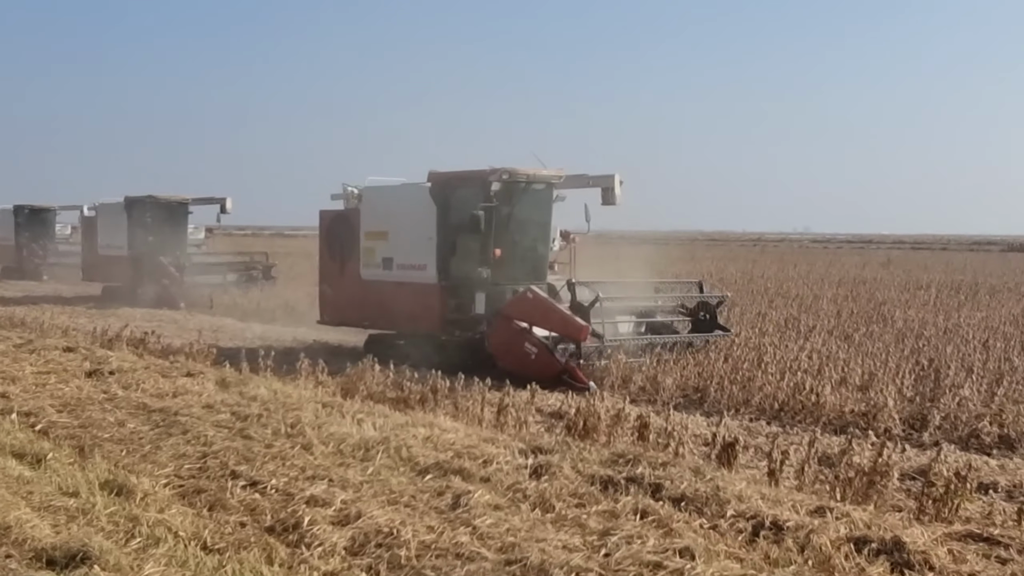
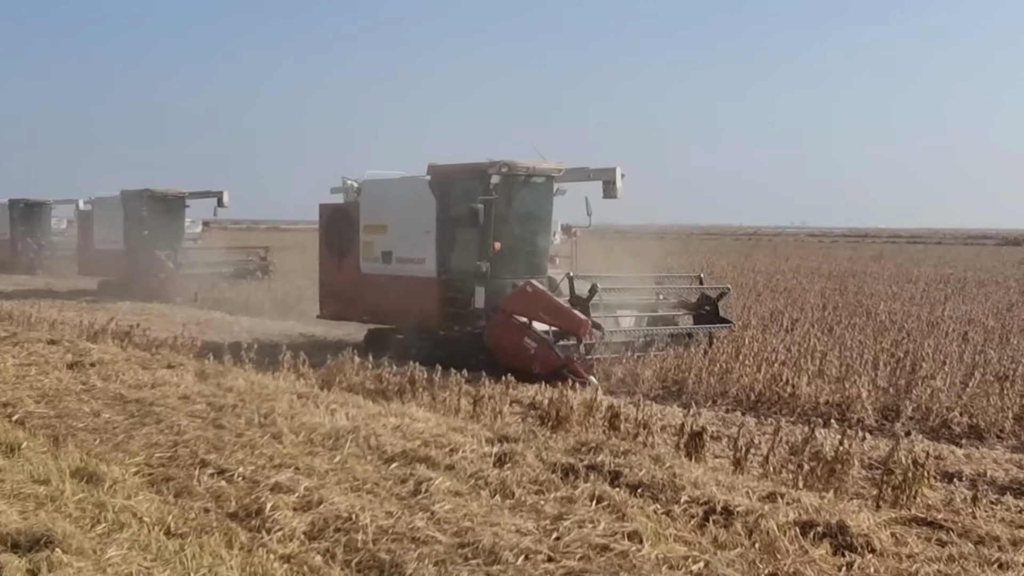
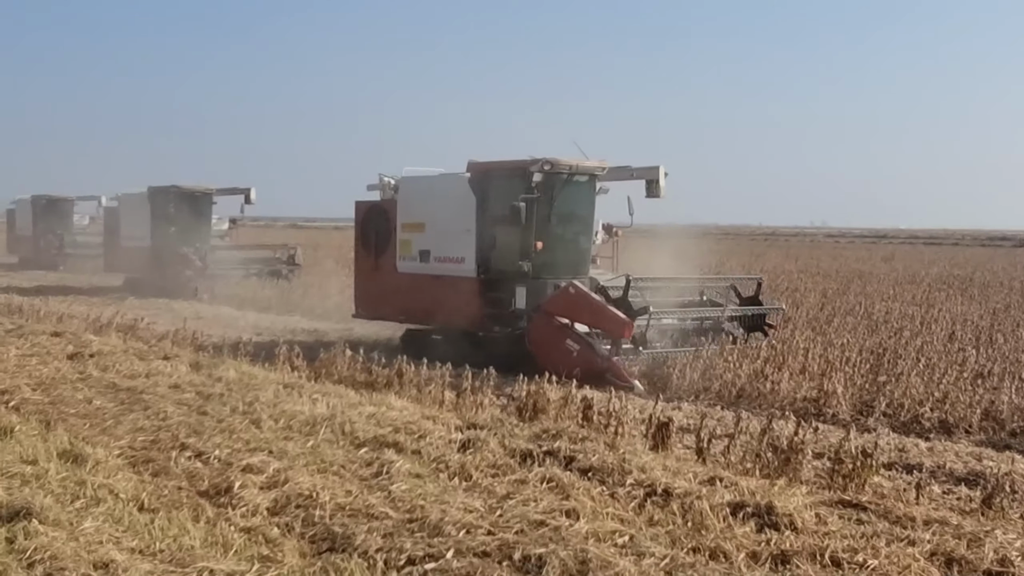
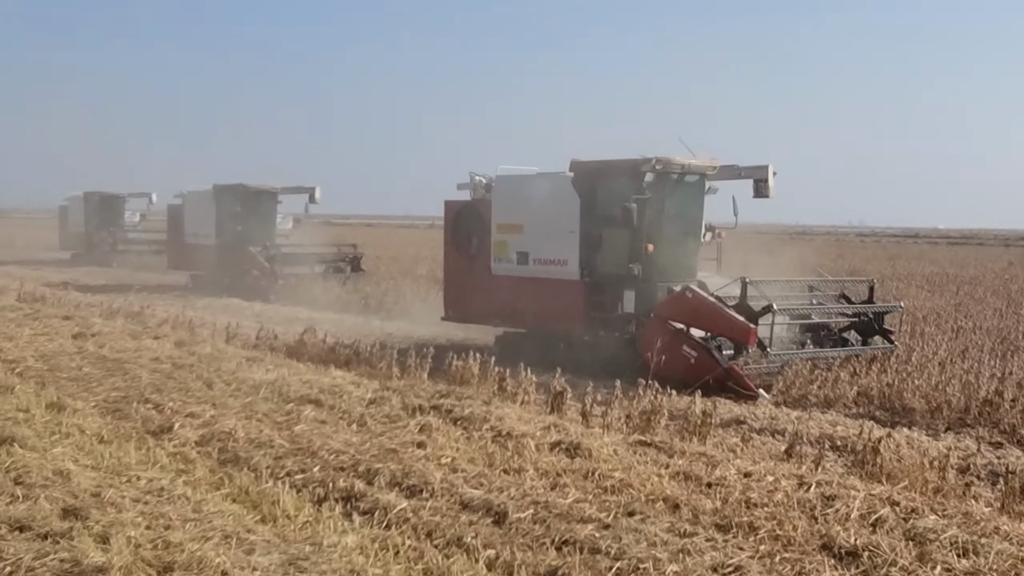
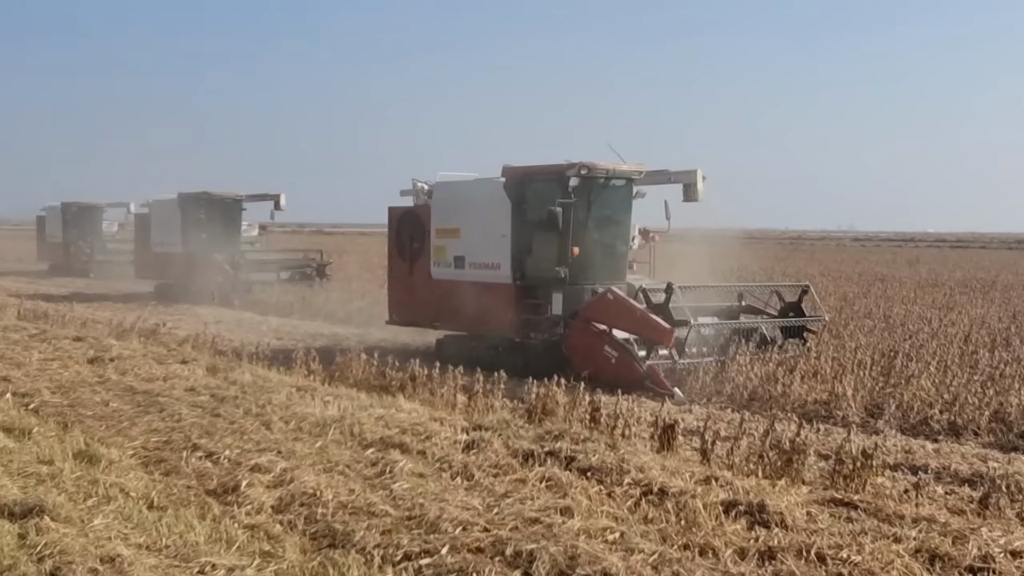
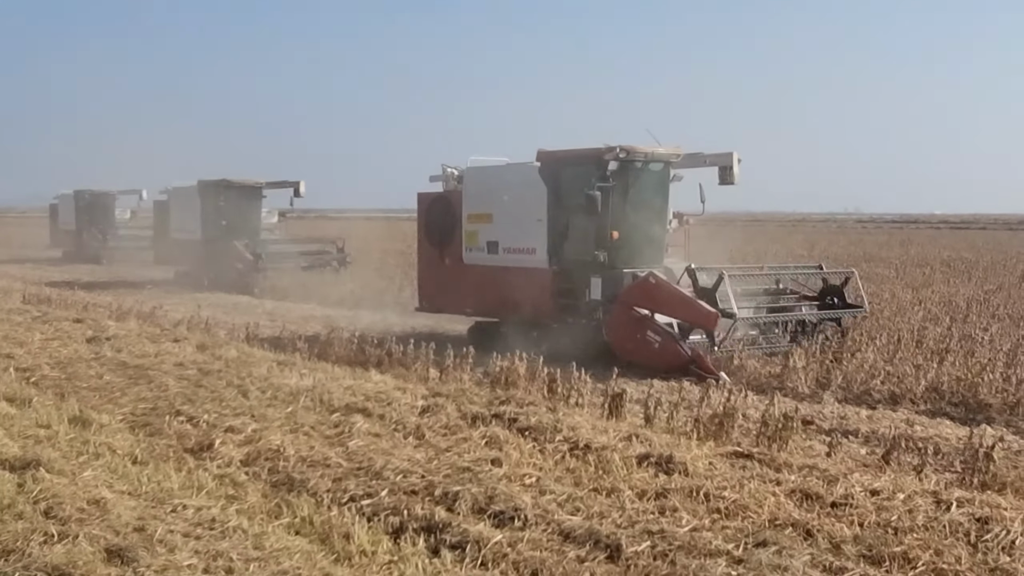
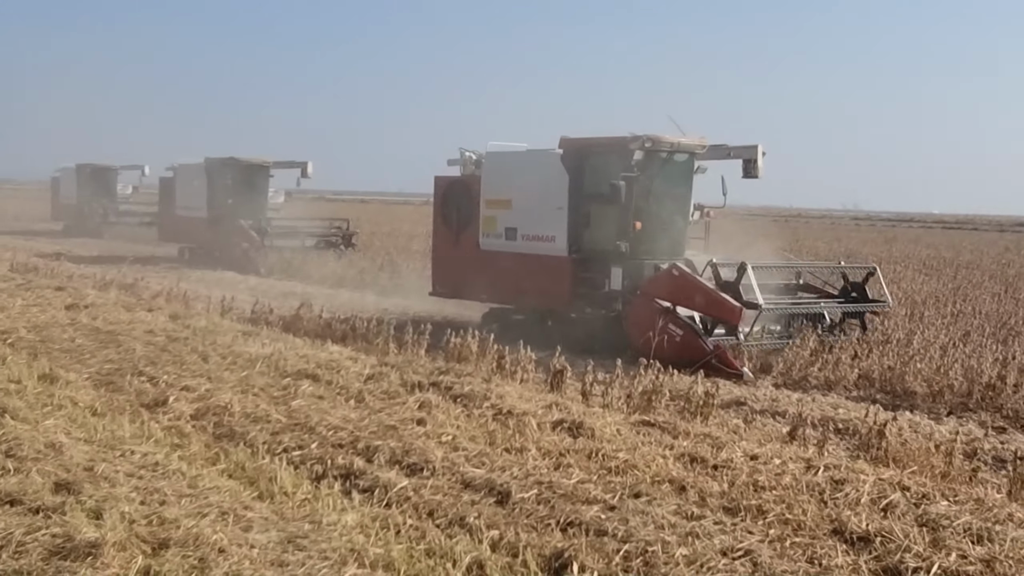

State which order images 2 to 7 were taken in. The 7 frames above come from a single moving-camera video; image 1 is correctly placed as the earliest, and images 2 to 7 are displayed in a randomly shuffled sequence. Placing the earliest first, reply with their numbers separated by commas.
2, 3, 5, 6, 7, 4
